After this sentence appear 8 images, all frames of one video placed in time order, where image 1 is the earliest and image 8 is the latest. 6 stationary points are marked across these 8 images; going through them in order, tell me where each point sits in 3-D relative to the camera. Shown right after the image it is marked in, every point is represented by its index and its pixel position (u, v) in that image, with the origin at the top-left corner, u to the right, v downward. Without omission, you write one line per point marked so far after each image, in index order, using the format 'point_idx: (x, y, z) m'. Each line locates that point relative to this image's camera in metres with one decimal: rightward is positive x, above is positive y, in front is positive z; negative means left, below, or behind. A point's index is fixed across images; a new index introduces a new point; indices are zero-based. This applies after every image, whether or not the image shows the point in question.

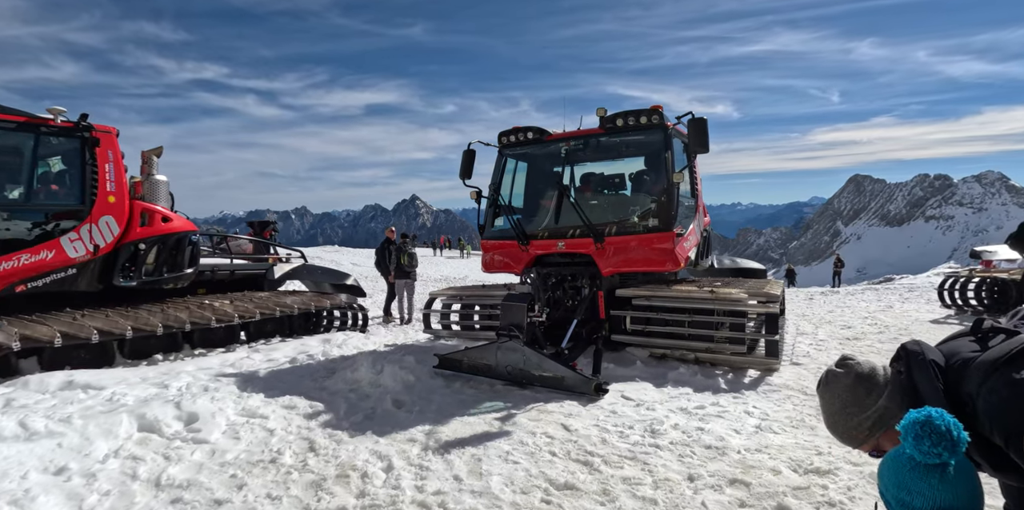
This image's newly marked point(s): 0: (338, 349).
0: (-2.5, -1.4, +7.6) m
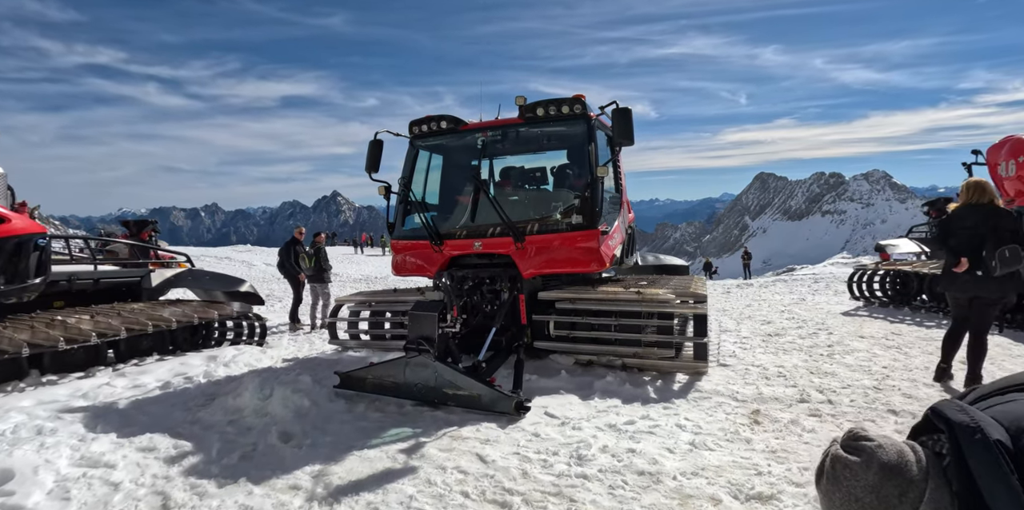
0: (-3.6, -1.4, +6.6) m
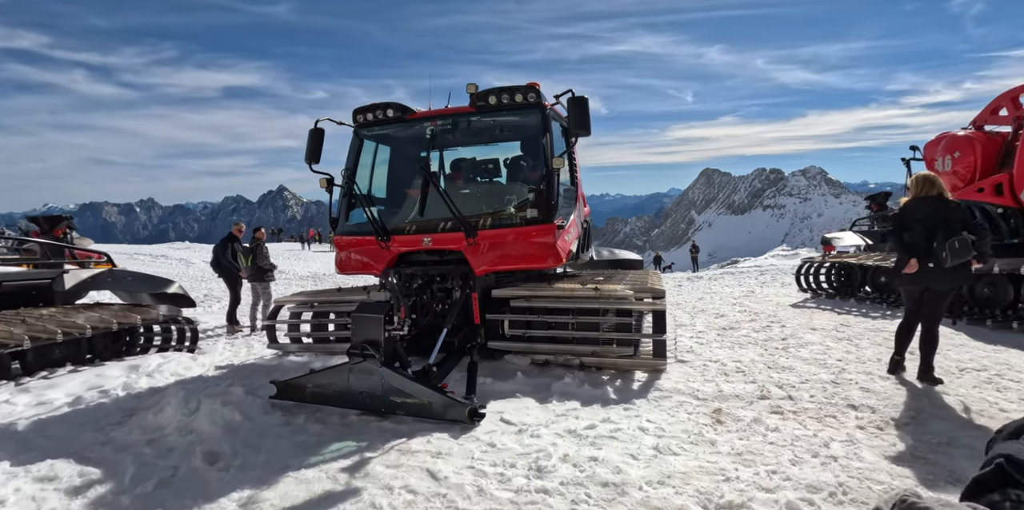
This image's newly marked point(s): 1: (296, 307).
0: (-4.1, -1.4, +6.0) m
1: (-2.8, -0.7, +6.8) m
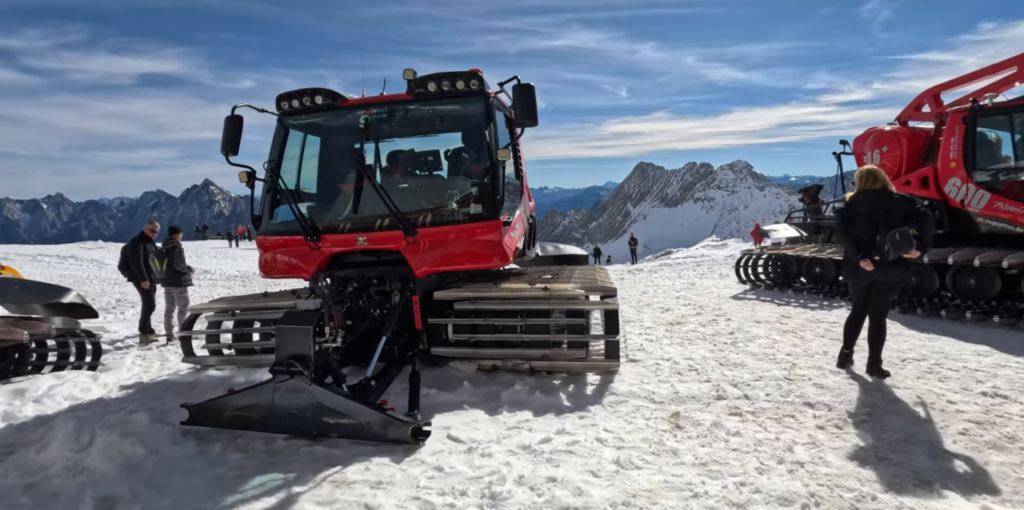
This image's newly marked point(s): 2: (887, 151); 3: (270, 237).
0: (-4.7, -1.5, +5.2) m
1: (-3.4, -0.7, +6.1) m
2: (+6.0, +1.7, +8.4) m
3: (-2.5, +0.2, +5.5) m
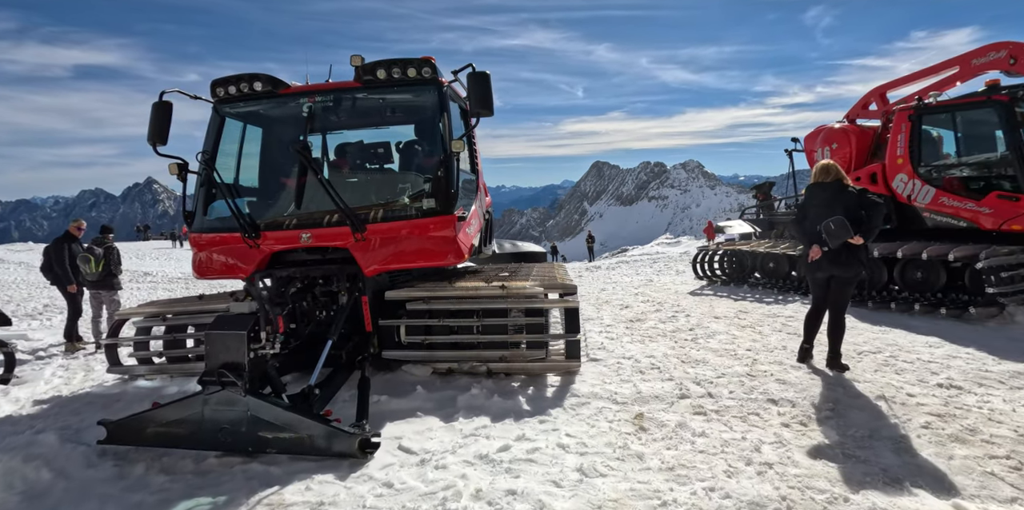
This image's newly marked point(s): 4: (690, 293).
0: (-5.1, -1.5, +4.6) m
1: (-3.9, -0.7, +5.5) m
2: (+5.3, +1.8, +8.6) m
3: (-3.0, +0.2, +5.1) m
4: (+3.0, -0.6, +8.9) m
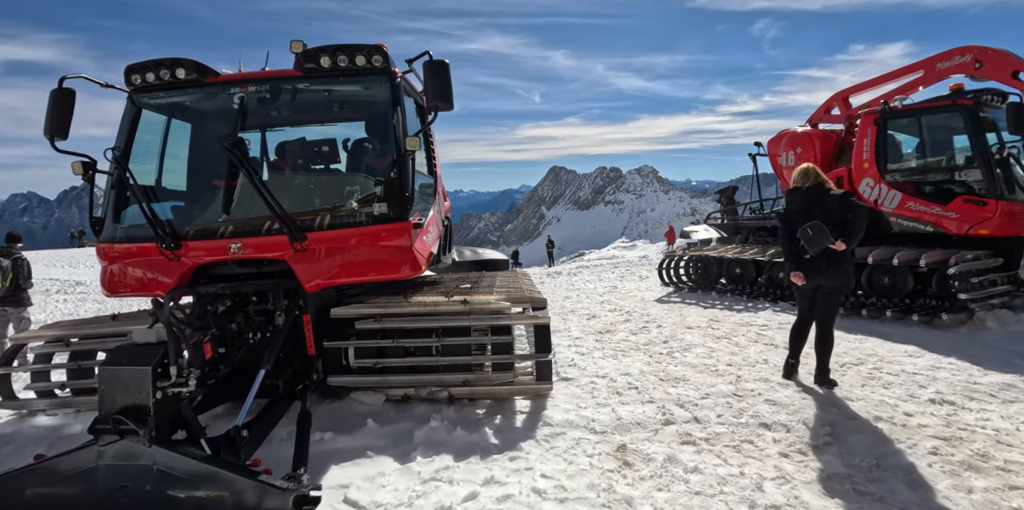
0: (-5.3, -1.6, +3.6) m
1: (-4.2, -0.8, +4.7) m
2: (+4.7, +1.7, +8.5) m
3: (-3.3, +0.1, +4.3) m
4: (+2.4, -0.7, +8.6) m
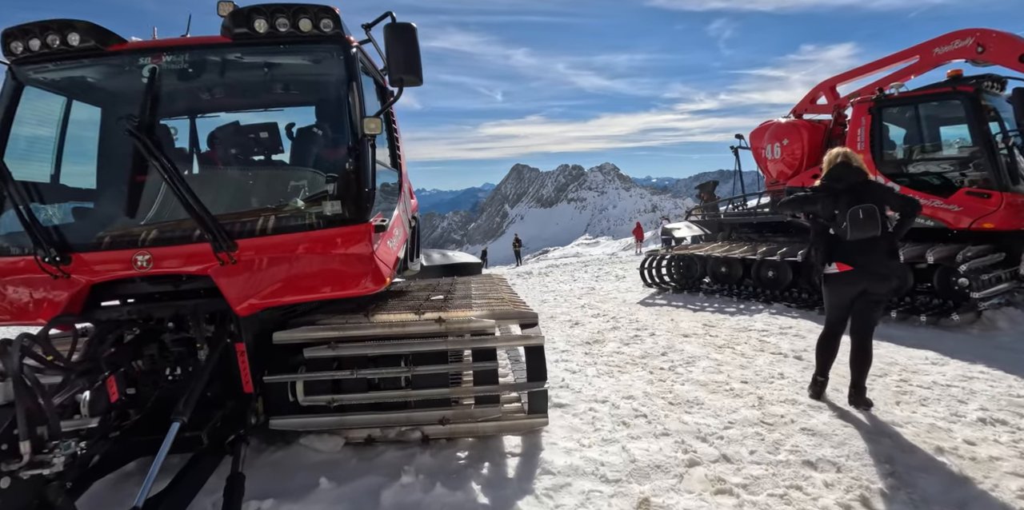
0: (-5.3, -1.7, +2.6) m
1: (-4.3, -0.9, +3.7) m
2: (+4.2, +1.7, +8.1) m
3: (-3.4, 0.0, +3.4) m
4: (+2.0, -0.7, +8.0) m
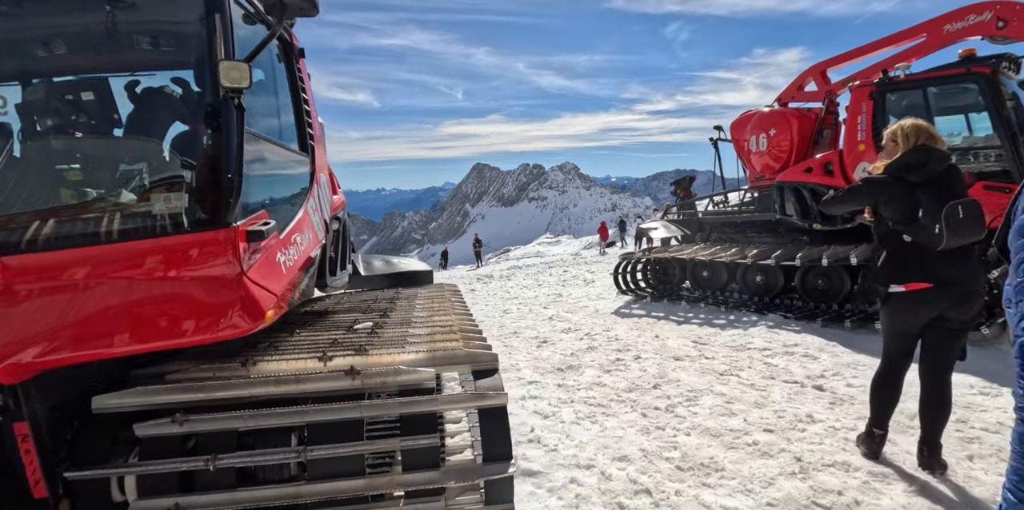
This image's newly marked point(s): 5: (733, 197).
0: (-5.5, -1.9, +1.1) m
1: (-4.6, -1.1, +2.3) m
2: (+3.6, +1.7, +7.3) m
3: (-3.6, -0.1, +2.0) m
4: (+1.4, -0.8, +7.1) m
5: (+3.5, +0.9, +8.4) m
